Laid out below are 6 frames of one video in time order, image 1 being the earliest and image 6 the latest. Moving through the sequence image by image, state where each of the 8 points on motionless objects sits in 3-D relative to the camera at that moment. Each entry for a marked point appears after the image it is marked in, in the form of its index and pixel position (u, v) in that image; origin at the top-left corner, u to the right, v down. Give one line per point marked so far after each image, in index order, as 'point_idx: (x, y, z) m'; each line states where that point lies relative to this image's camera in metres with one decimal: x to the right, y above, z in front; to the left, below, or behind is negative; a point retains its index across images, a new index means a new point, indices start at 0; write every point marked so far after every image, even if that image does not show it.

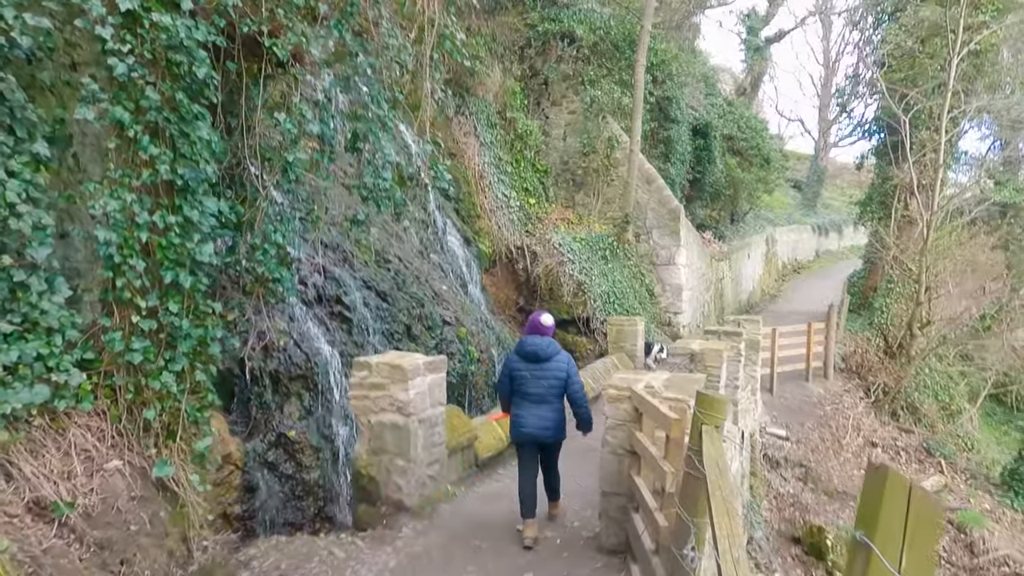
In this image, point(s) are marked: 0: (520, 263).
0: (+0.2, +0.5, +14.1) m
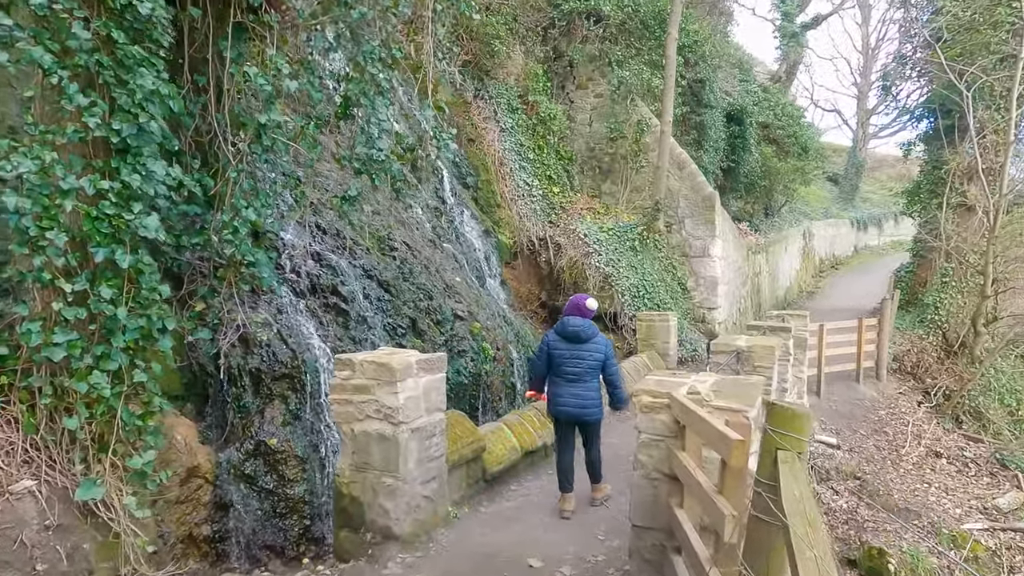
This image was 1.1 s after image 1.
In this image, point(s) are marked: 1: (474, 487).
0: (+0.6, +0.6, +13.2) m
1: (-0.3, -1.5, +5.0) m
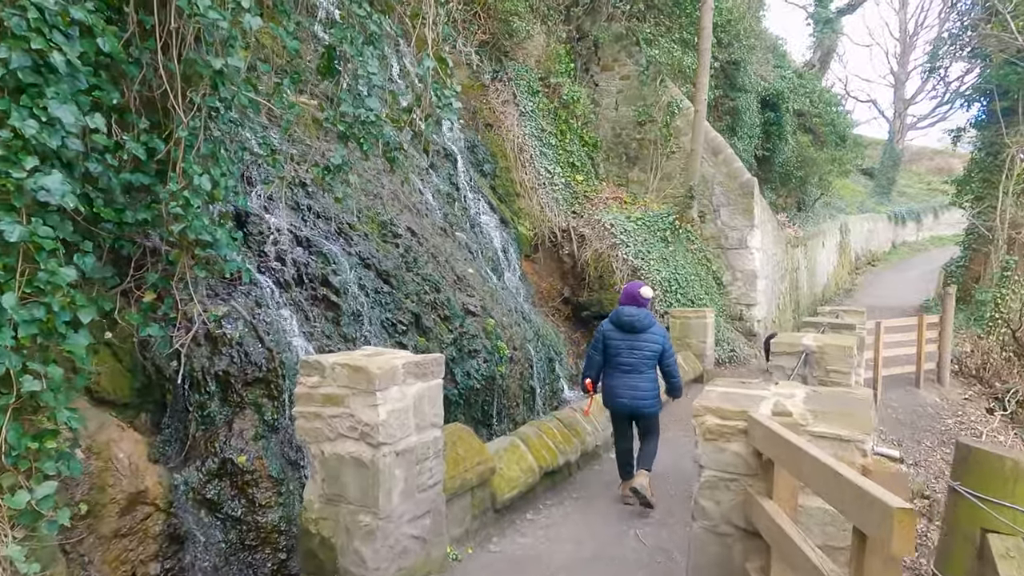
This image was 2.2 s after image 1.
0: (+1.0, +0.7, +12.2) m
1: (-0.2, -1.4, +4.1) m
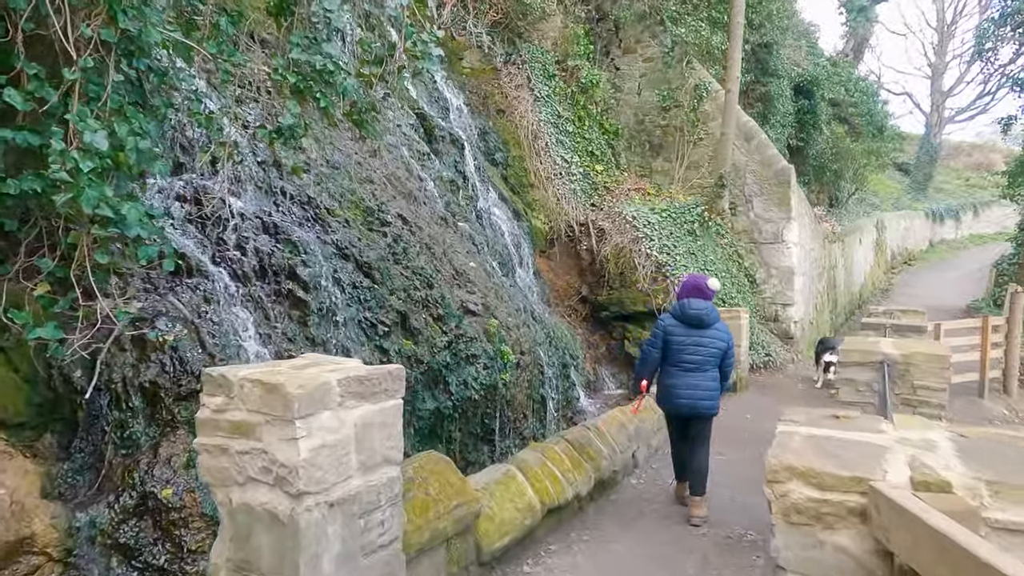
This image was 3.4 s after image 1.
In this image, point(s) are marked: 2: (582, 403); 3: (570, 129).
0: (+1.2, +0.8, +11.2) m
1: (-0.2, -1.4, +3.2) m
2: (+0.9, -1.5, +8.5) m
3: (+1.1, +2.9, +12.1) m
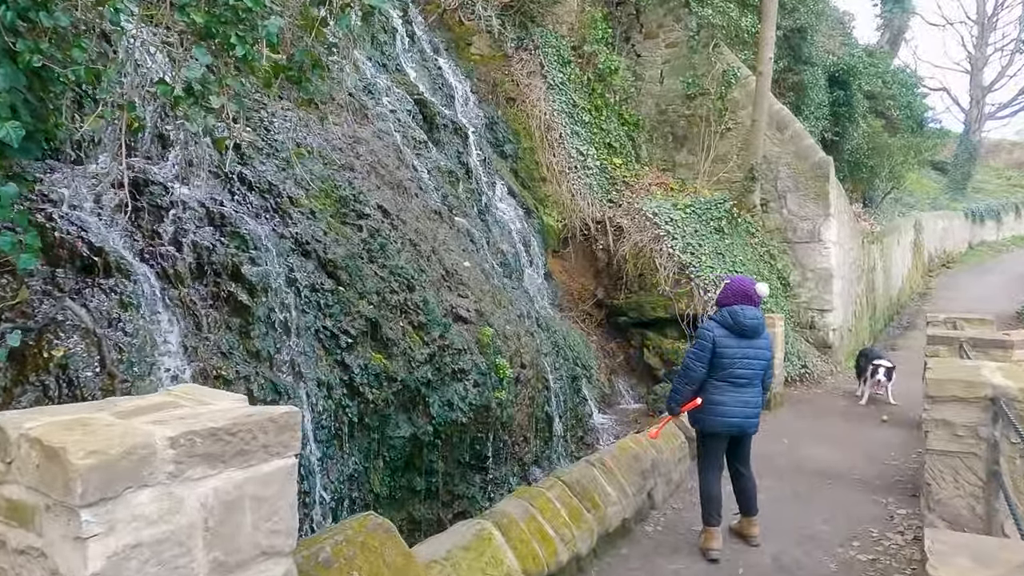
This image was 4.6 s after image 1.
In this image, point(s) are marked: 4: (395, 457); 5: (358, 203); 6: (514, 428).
0: (+1.4, +0.7, +10.3) m
1: (-0.4, -1.4, +2.3) m
2: (+0.9, -1.5, +7.6) m
3: (+1.2, +2.9, +11.2) m
4: (-0.8, -1.1, +4.4) m
5: (-1.2, +0.7, +5.4) m
6: (0.0, -1.2, +5.4) m
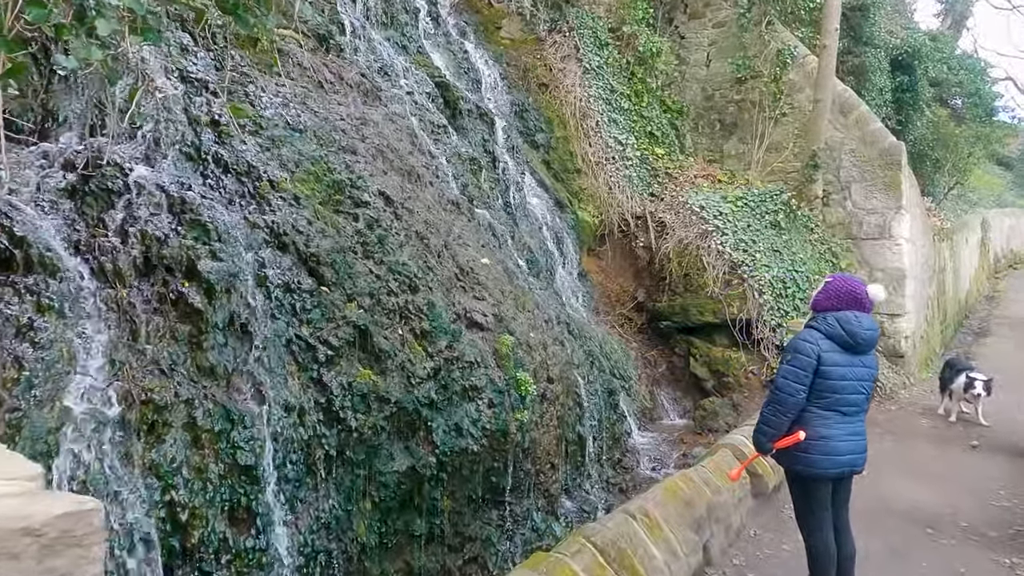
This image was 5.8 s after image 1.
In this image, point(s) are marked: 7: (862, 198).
0: (+1.8, +0.7, +9.4) m
1: (-0.4, -1.4, +1.5) m
2: (+1.2, -1.5, +6.7) m
3: (+1.7, +2.9, +10.3) m
4: (-0.7, -1.1, +3.6) m
5: (-1.1, +0.7, +4.6) m
6: (+0.2, -1.2, +4.6) m
7: (+5.1, +1.3, +9.7) m
